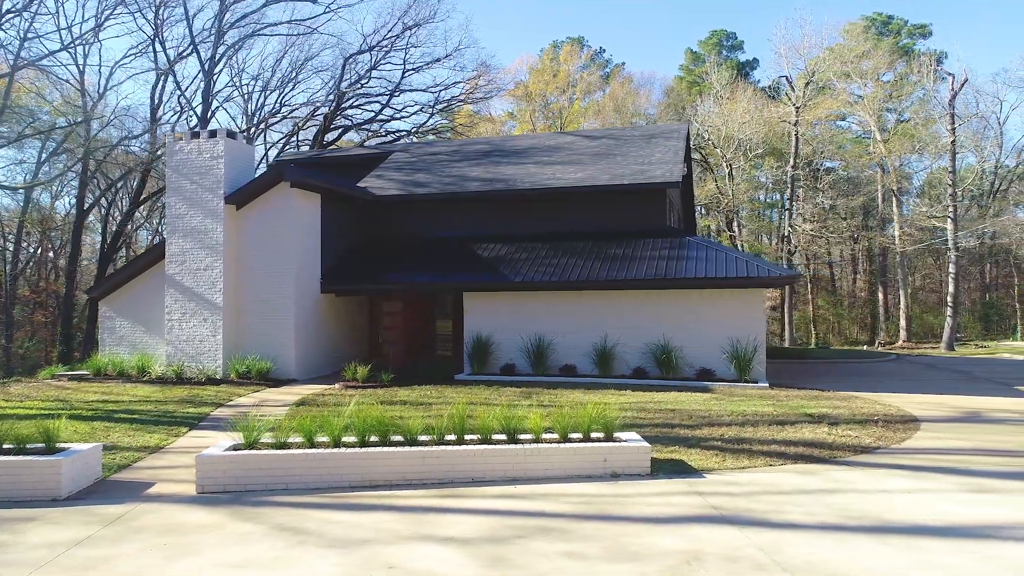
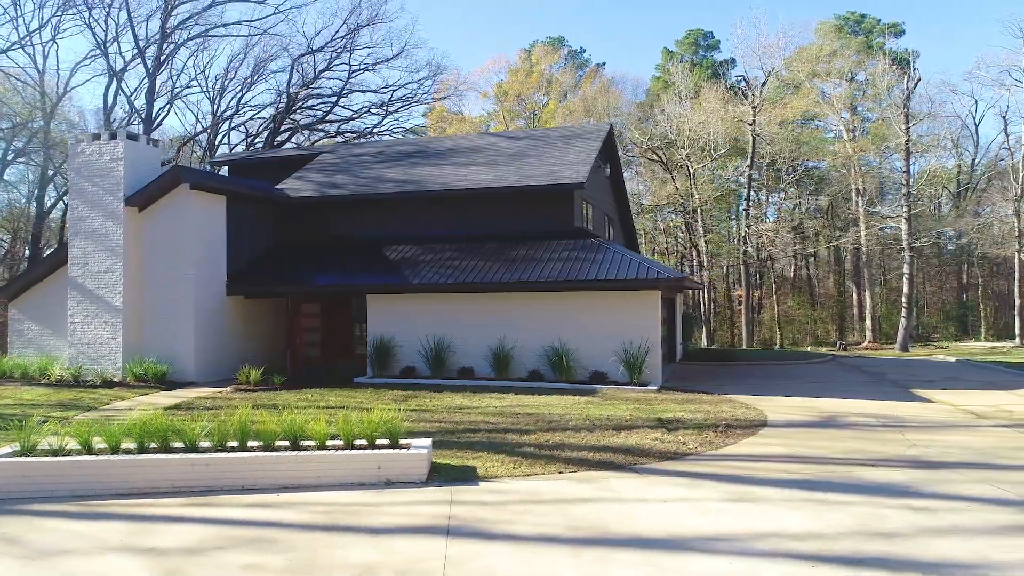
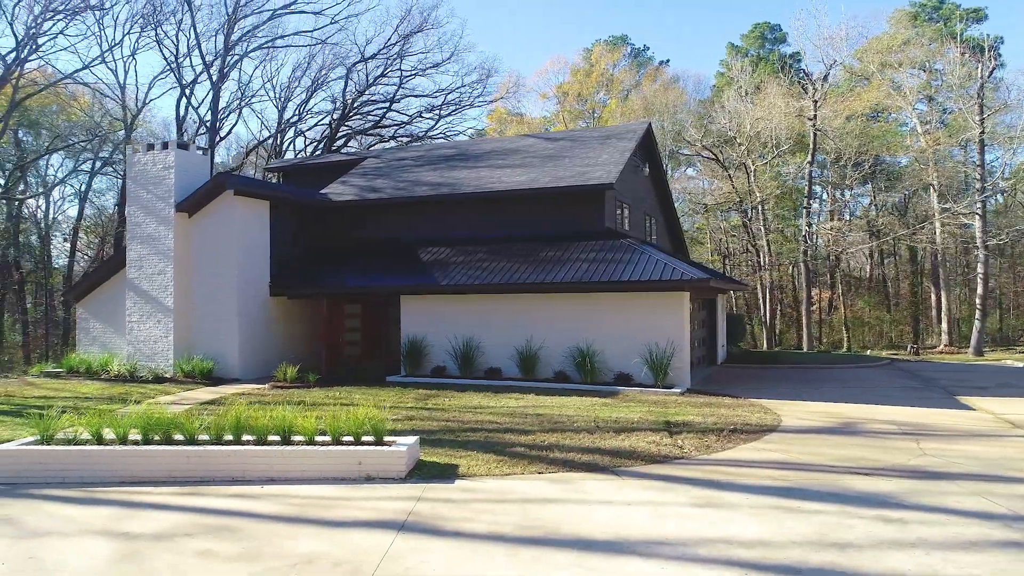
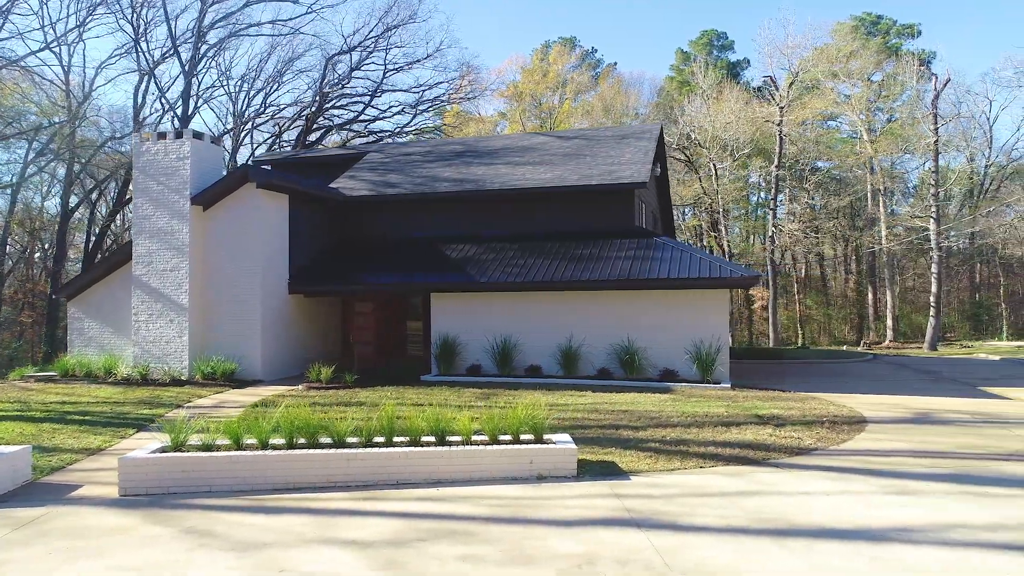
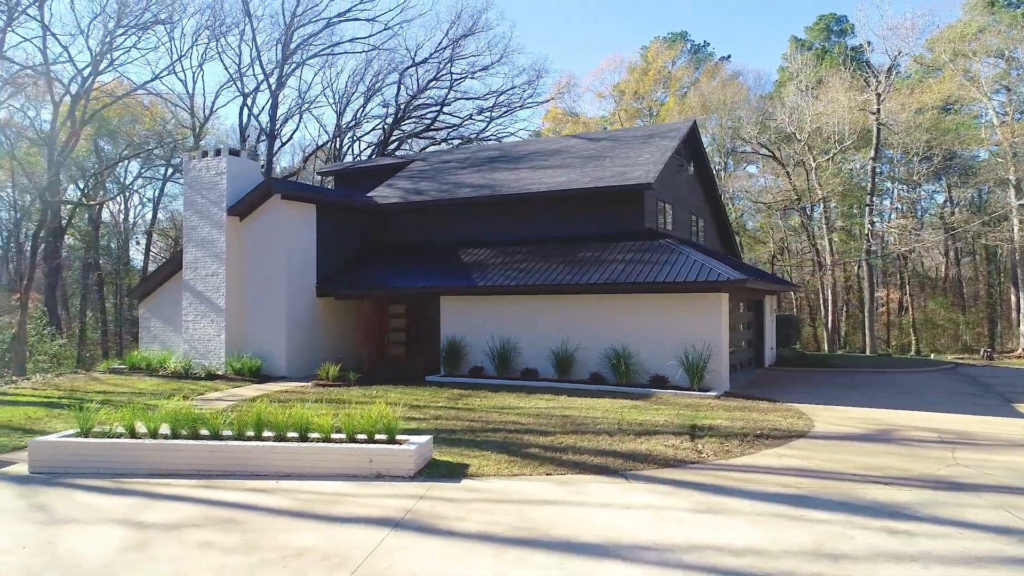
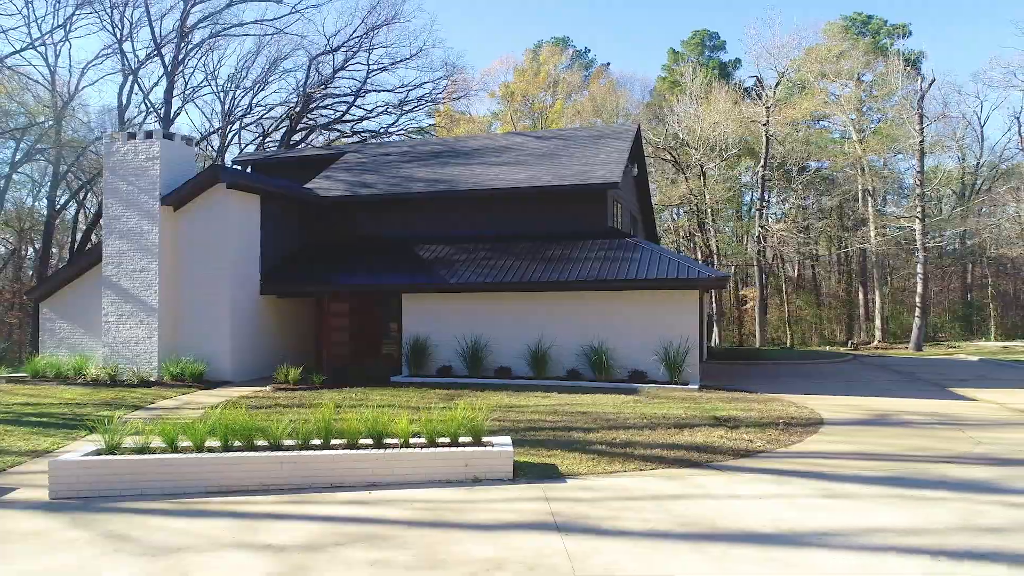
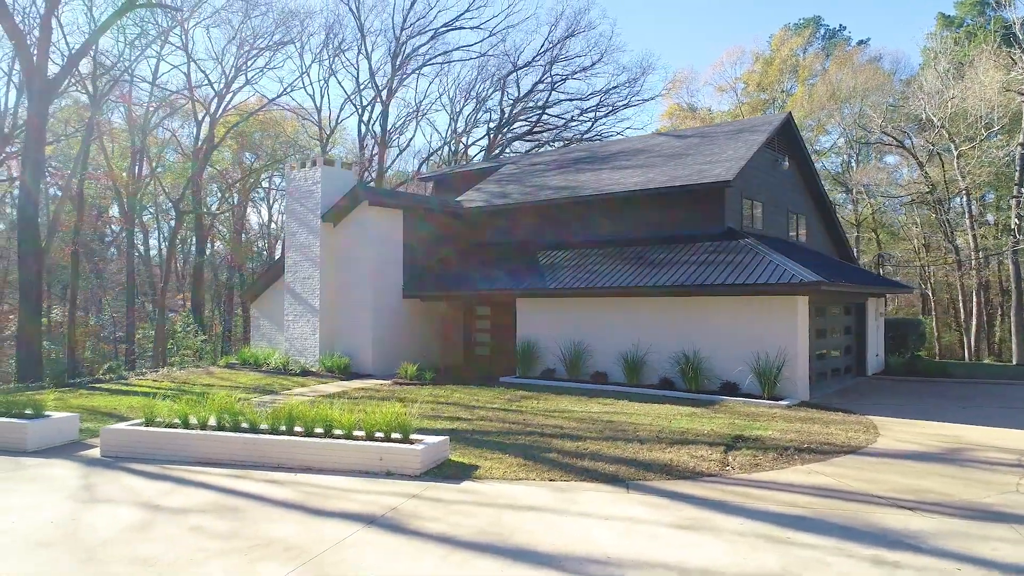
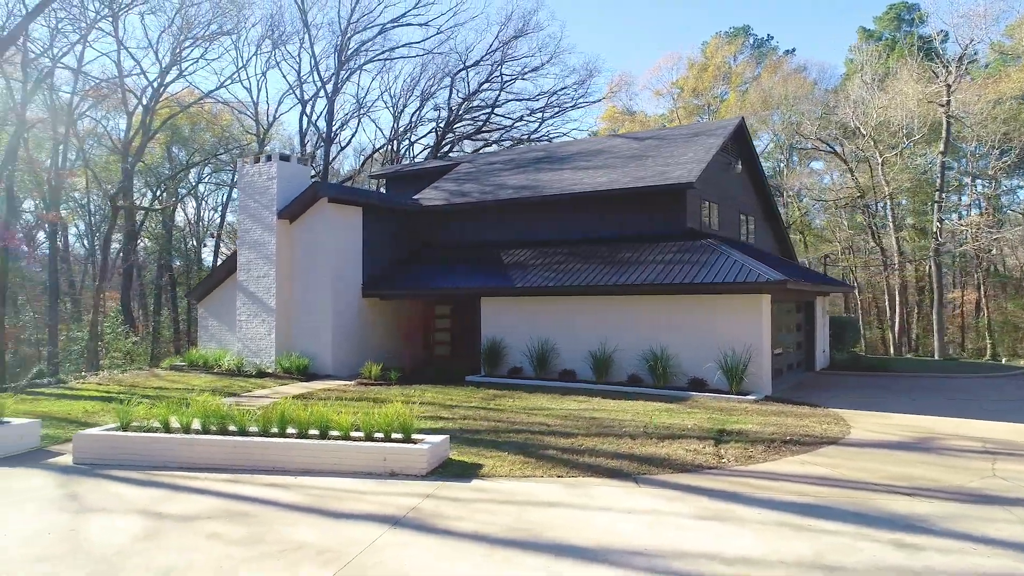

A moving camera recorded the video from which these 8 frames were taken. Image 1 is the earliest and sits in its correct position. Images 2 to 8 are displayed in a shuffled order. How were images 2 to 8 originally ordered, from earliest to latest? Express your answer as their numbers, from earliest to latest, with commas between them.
4, 6, 2, 3, 5, 8, 7
